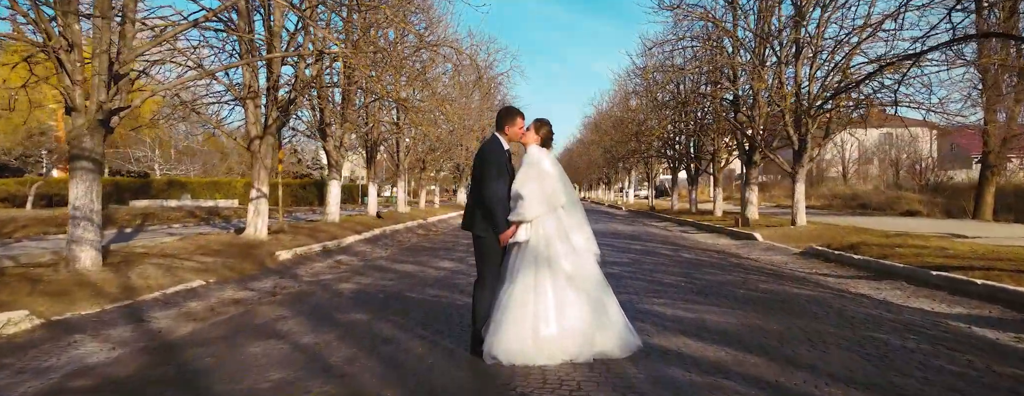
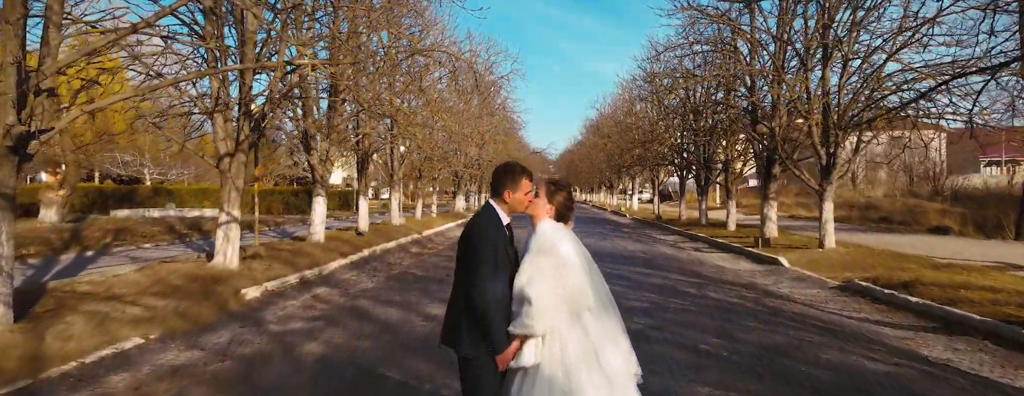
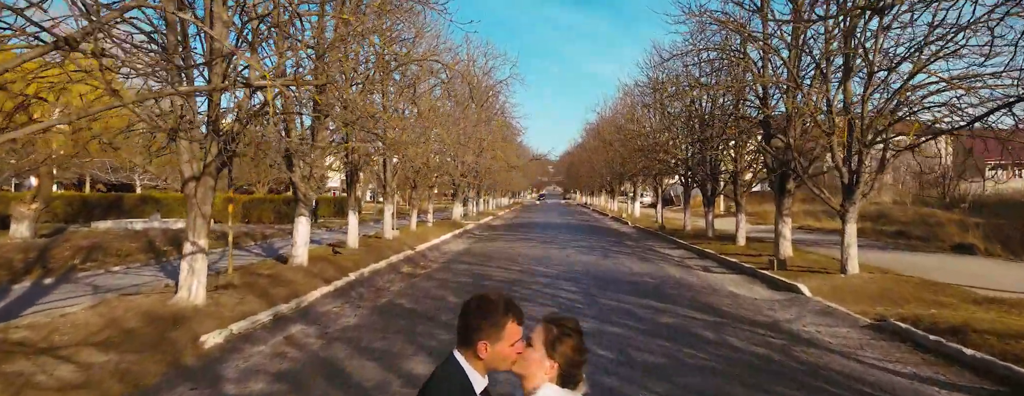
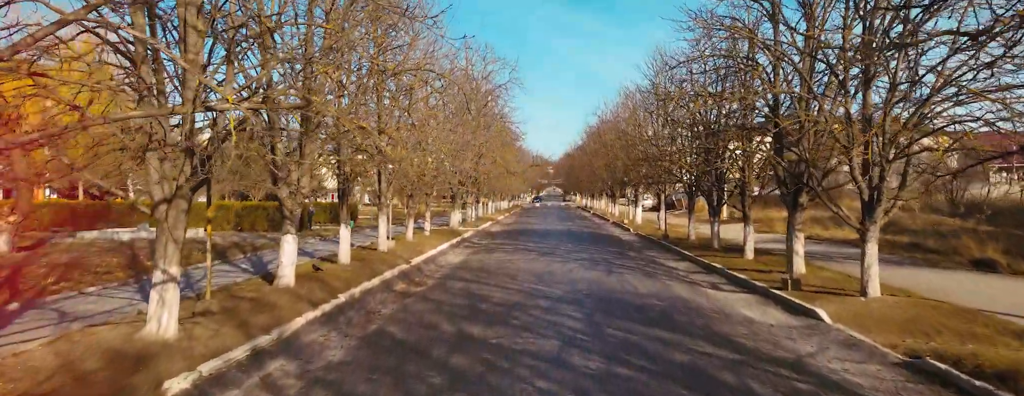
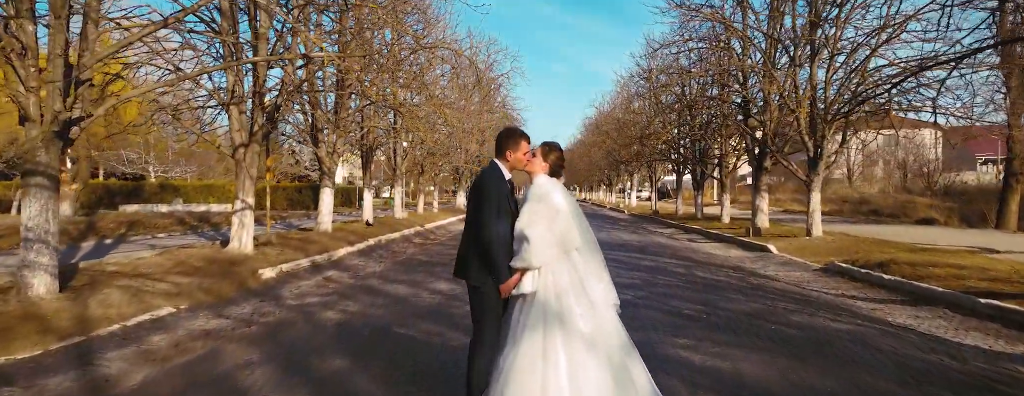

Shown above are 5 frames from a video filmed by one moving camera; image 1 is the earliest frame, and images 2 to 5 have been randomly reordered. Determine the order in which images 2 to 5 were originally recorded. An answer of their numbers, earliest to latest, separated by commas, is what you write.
5, 2, 3, 4
